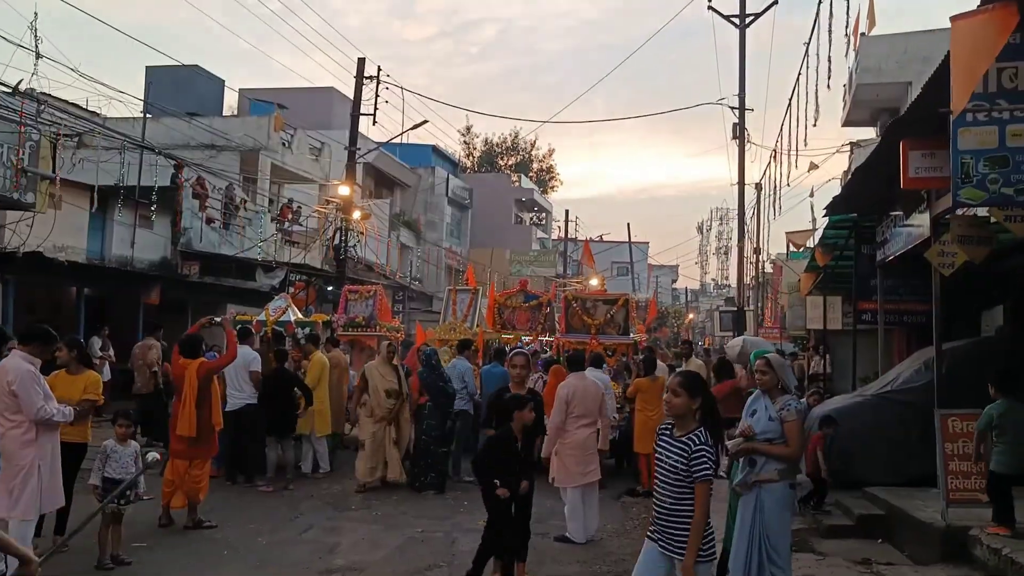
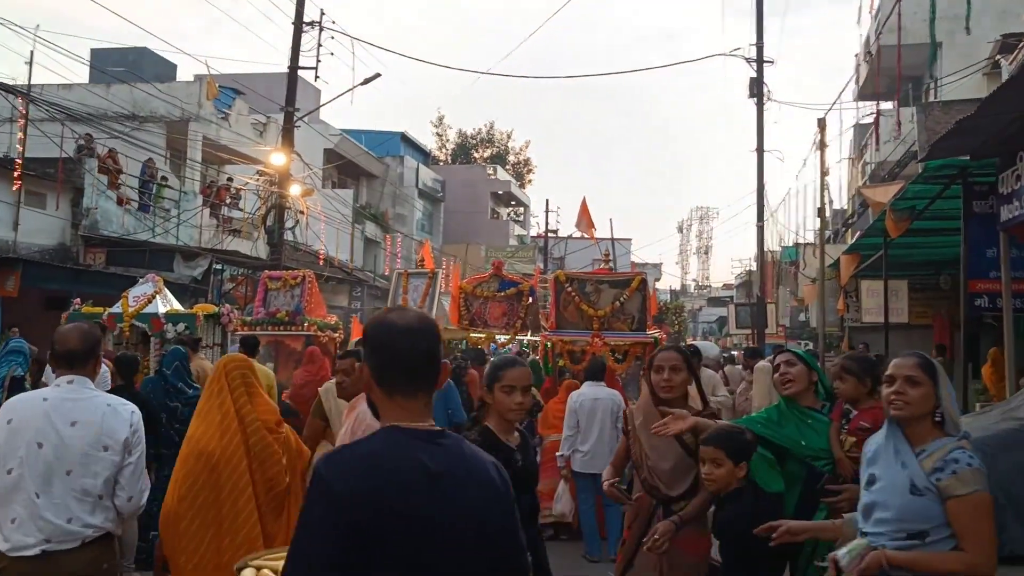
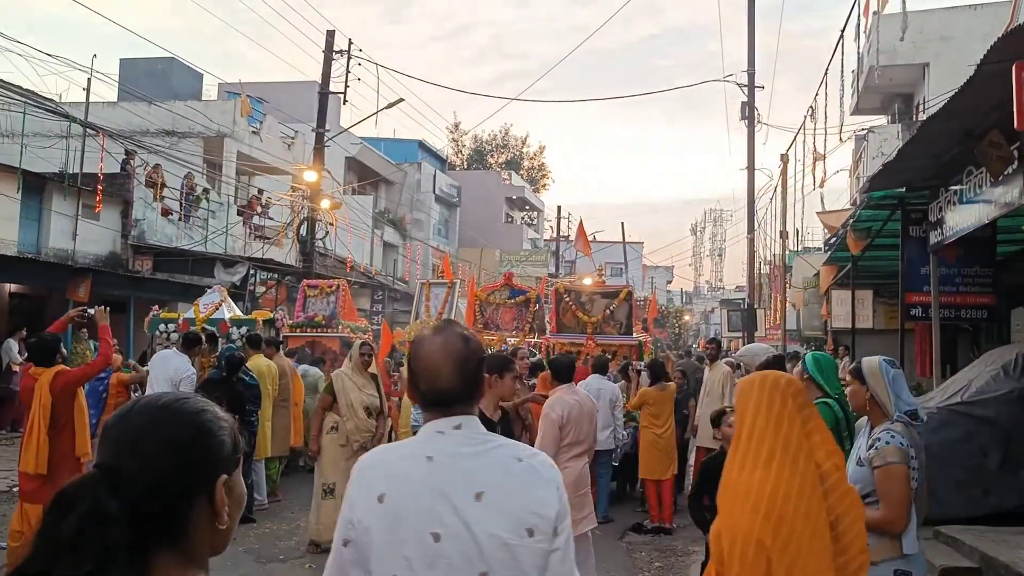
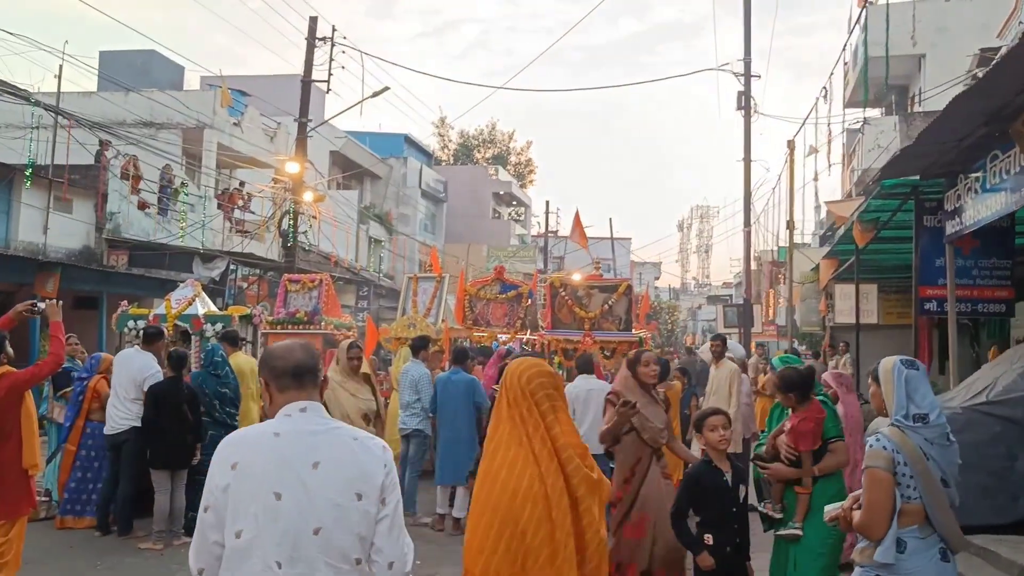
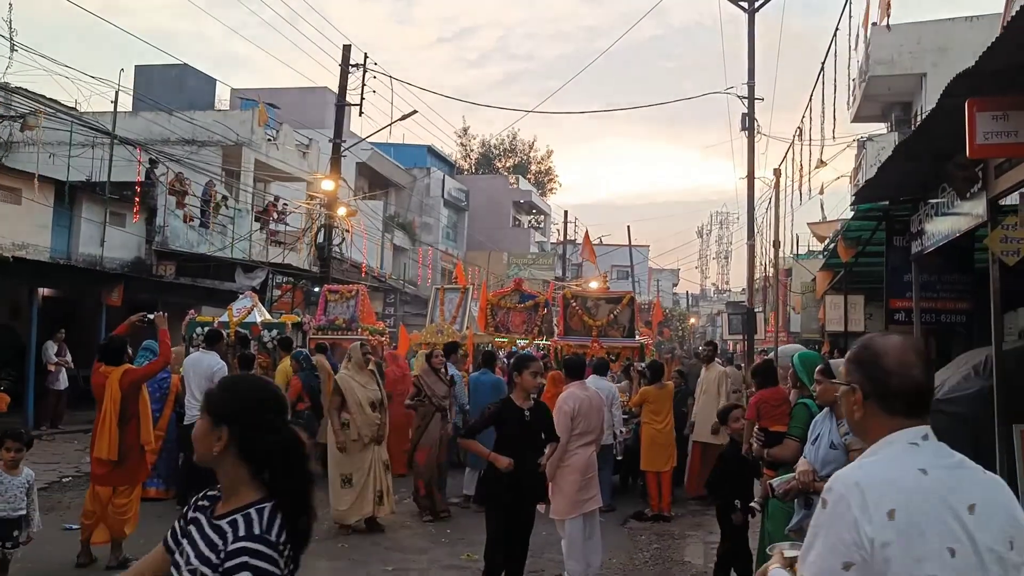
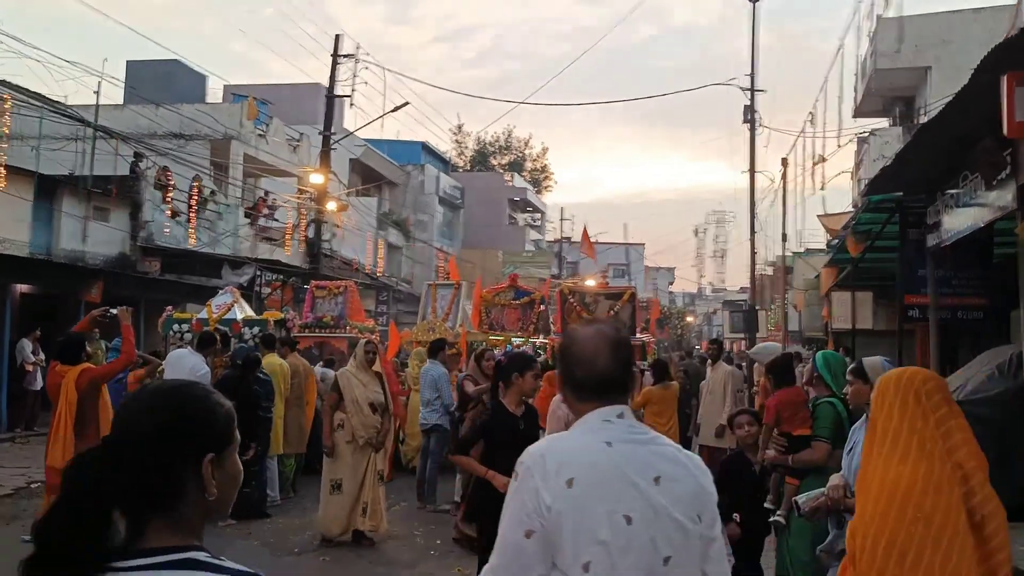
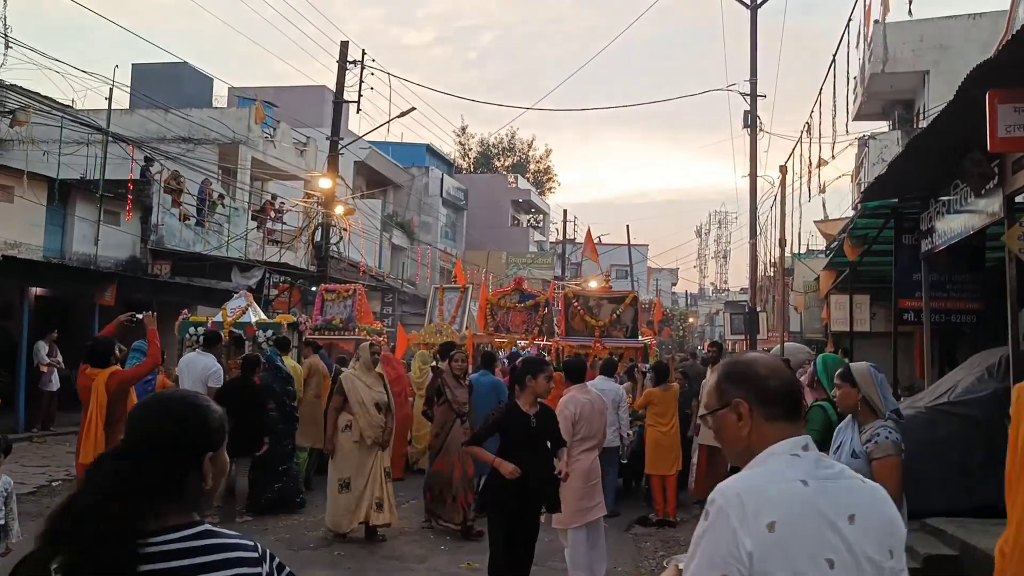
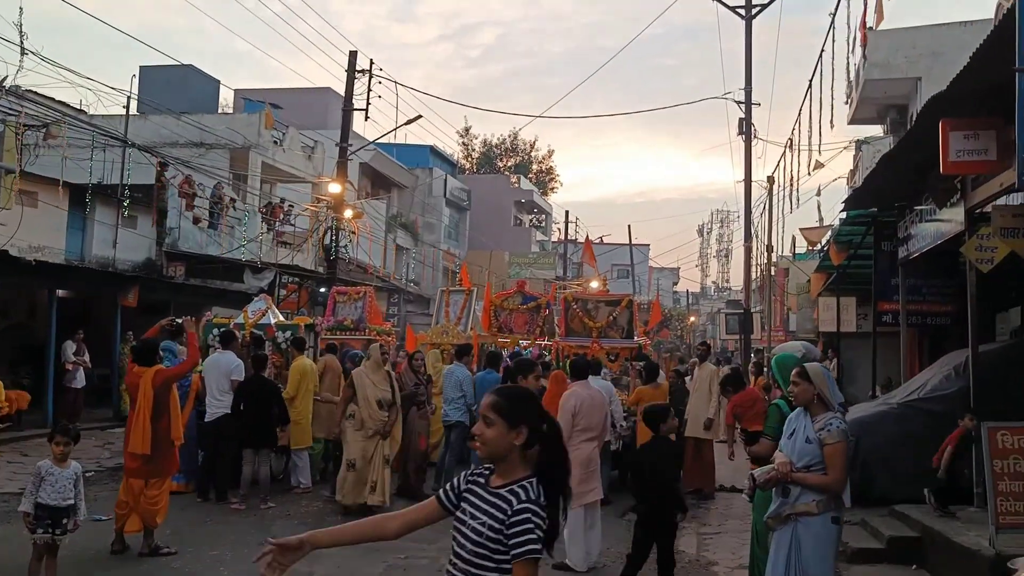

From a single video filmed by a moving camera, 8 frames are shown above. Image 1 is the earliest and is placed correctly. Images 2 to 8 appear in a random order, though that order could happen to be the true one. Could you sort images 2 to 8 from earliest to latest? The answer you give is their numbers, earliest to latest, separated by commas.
8, 5, 7, 6, 3, 4, 2
